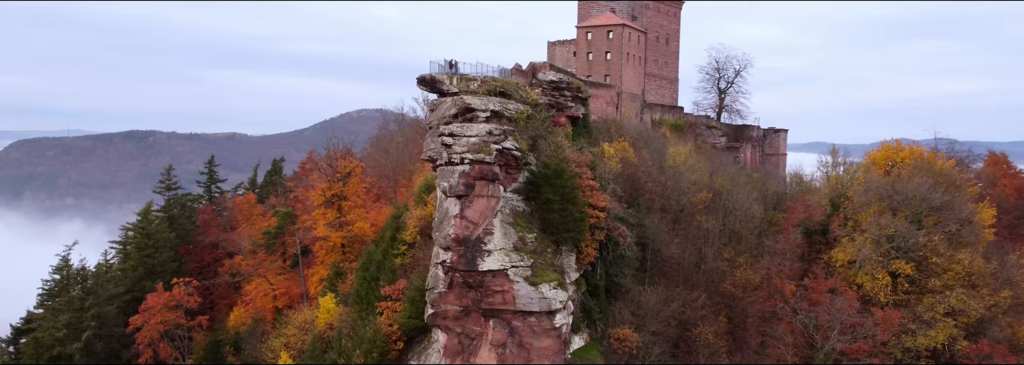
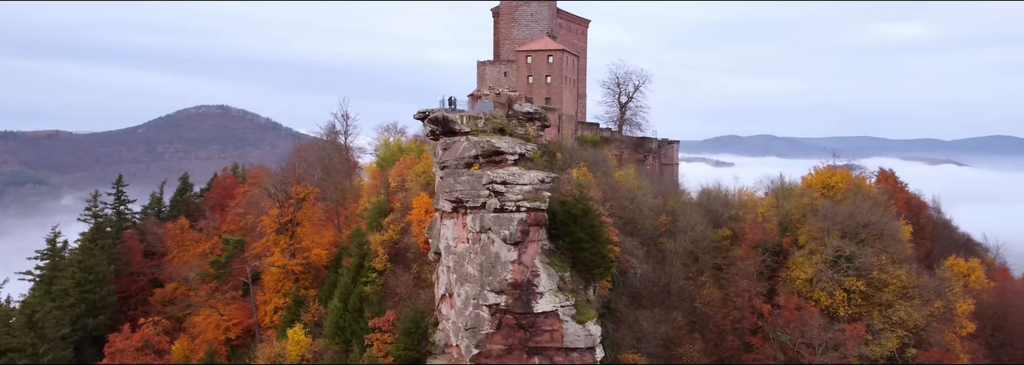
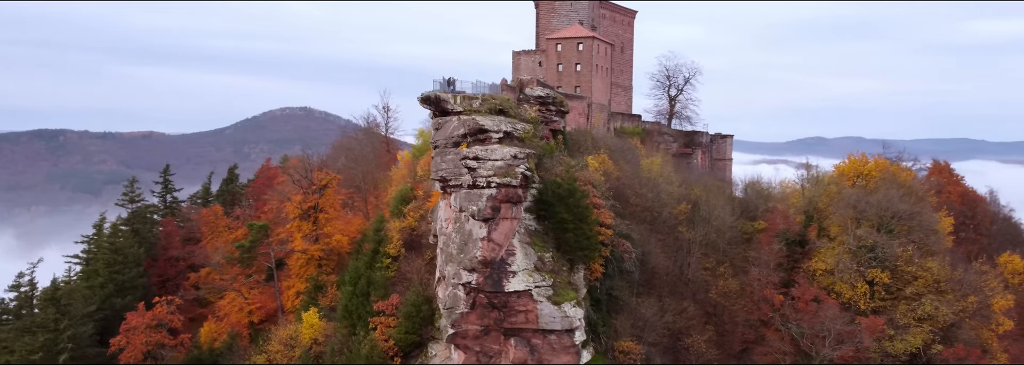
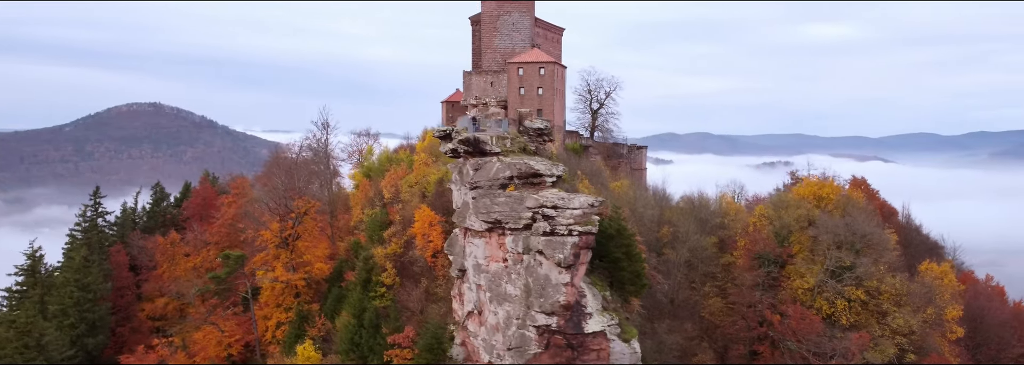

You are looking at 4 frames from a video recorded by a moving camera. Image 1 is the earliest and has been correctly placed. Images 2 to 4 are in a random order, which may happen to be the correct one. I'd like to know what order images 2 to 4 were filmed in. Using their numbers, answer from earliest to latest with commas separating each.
3, 2, 4
